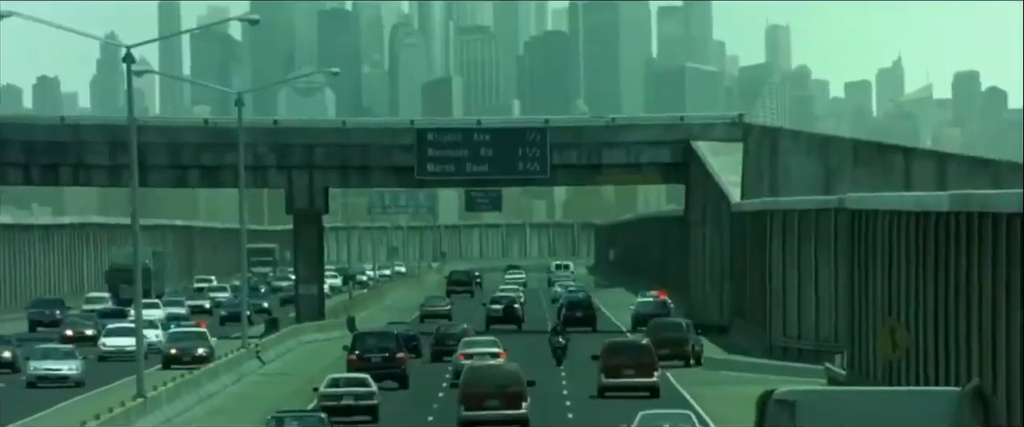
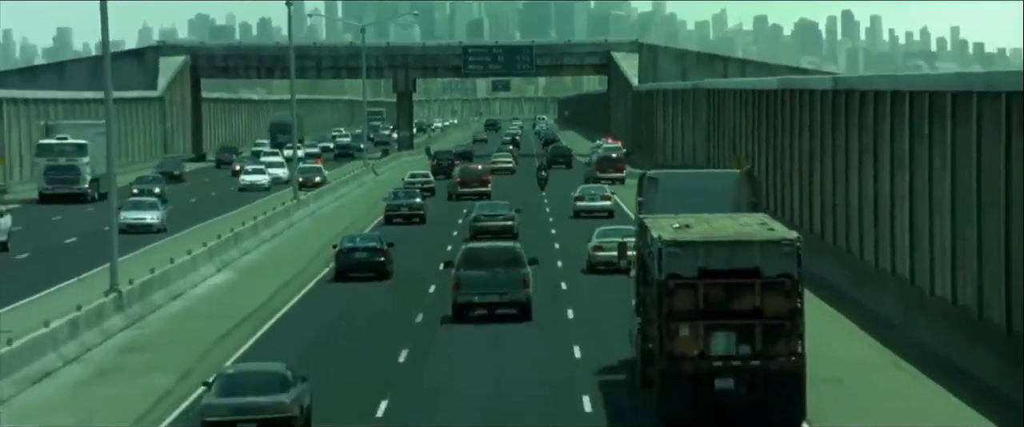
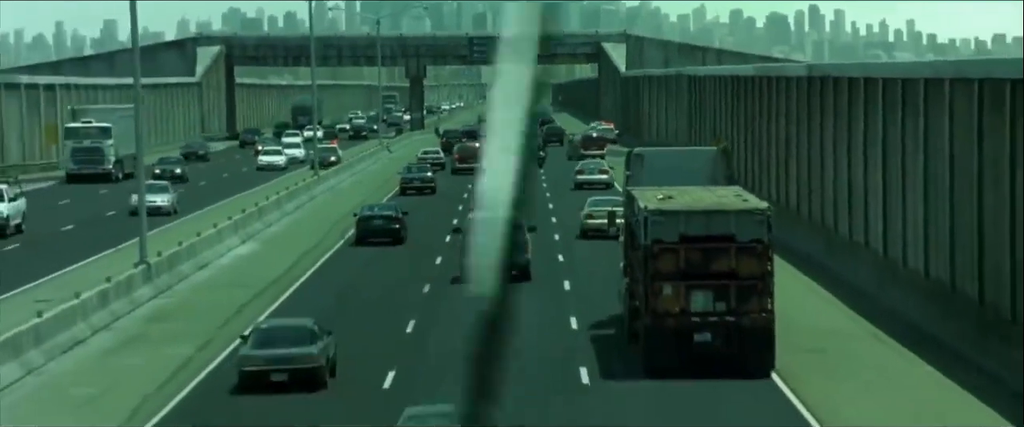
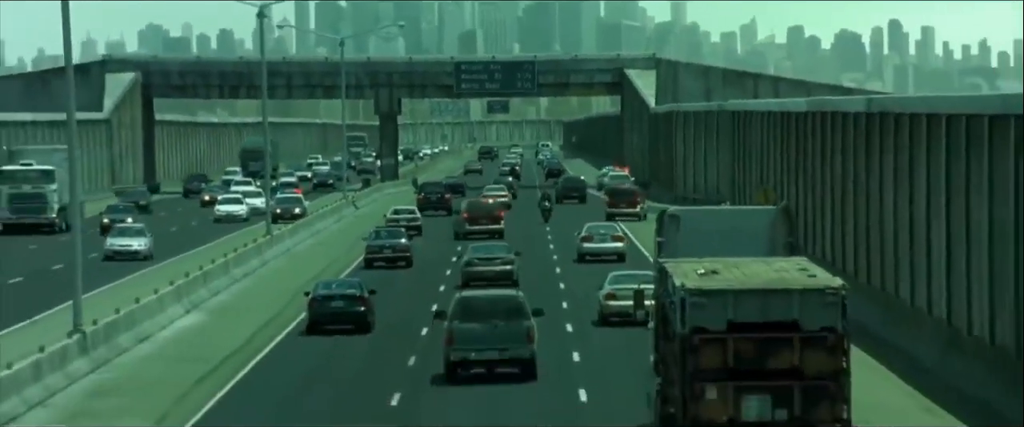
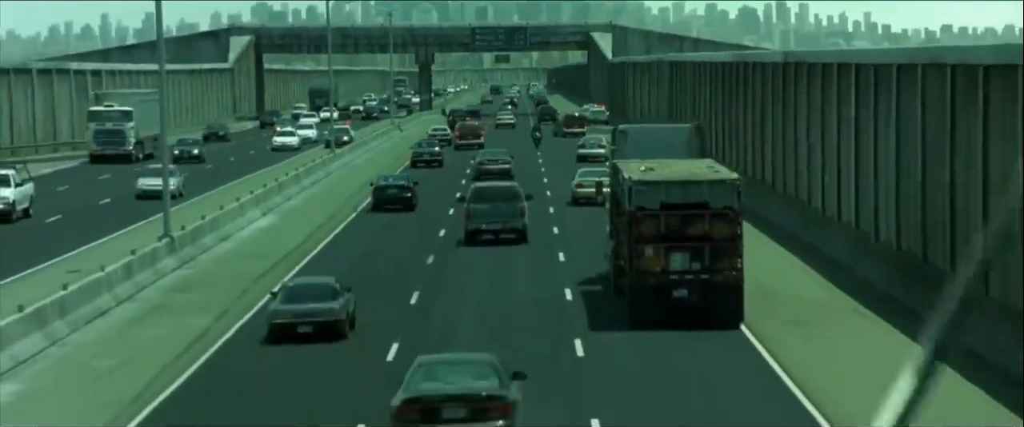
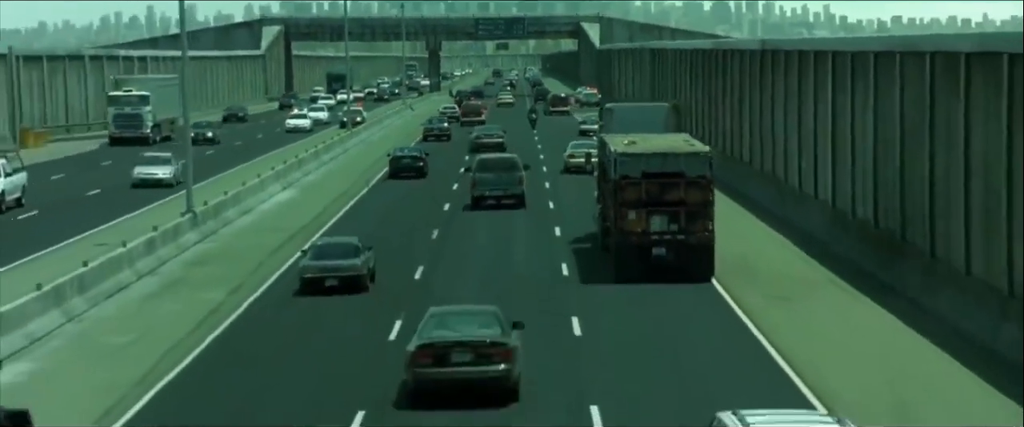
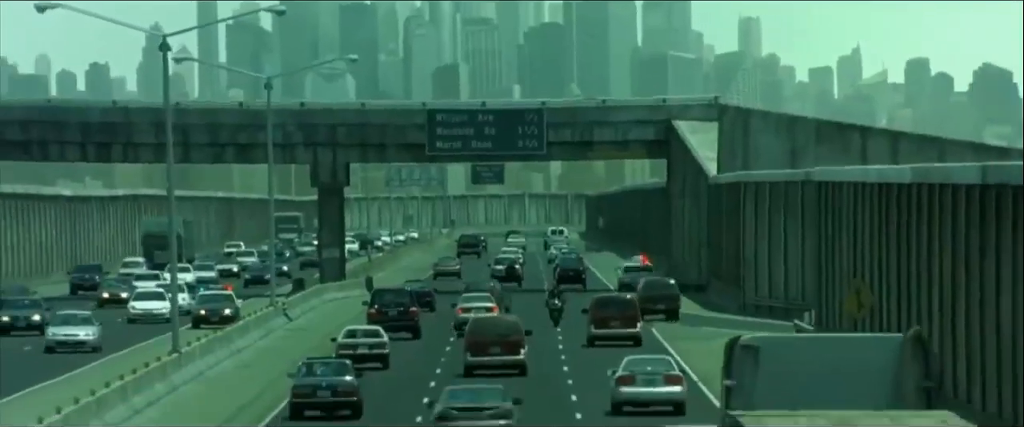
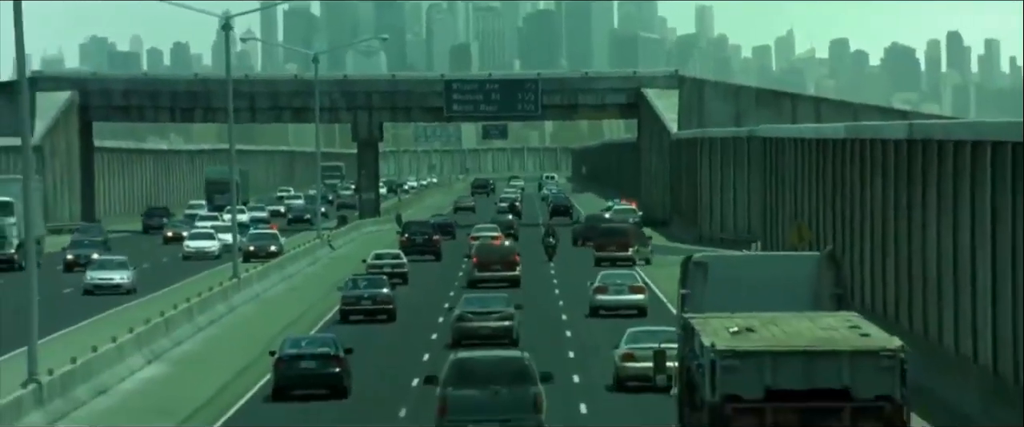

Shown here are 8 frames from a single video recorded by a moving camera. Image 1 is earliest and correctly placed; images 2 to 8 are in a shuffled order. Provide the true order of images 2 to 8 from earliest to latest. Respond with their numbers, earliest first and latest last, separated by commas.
7, 8, 4, 2, 3, 5, 6
